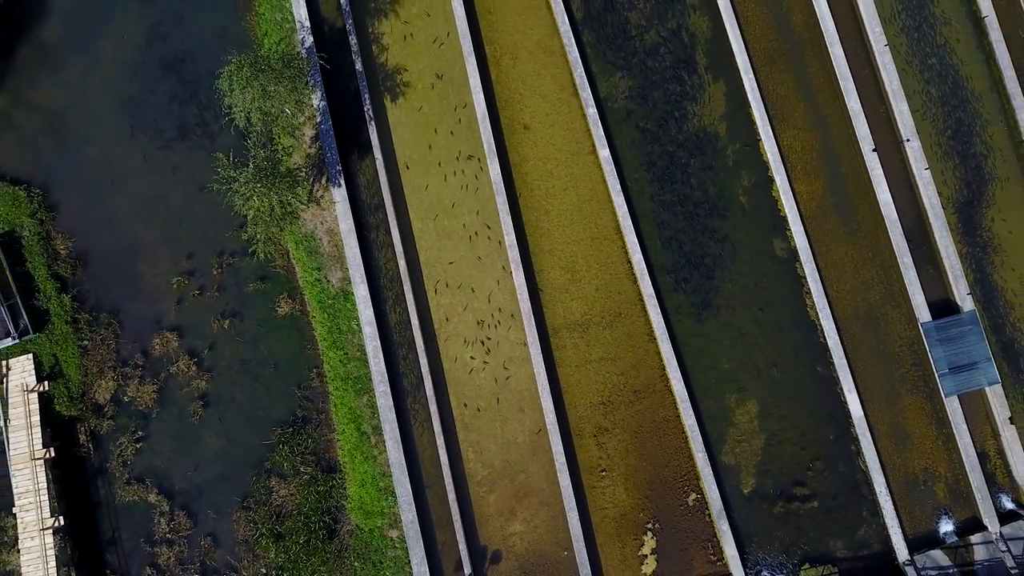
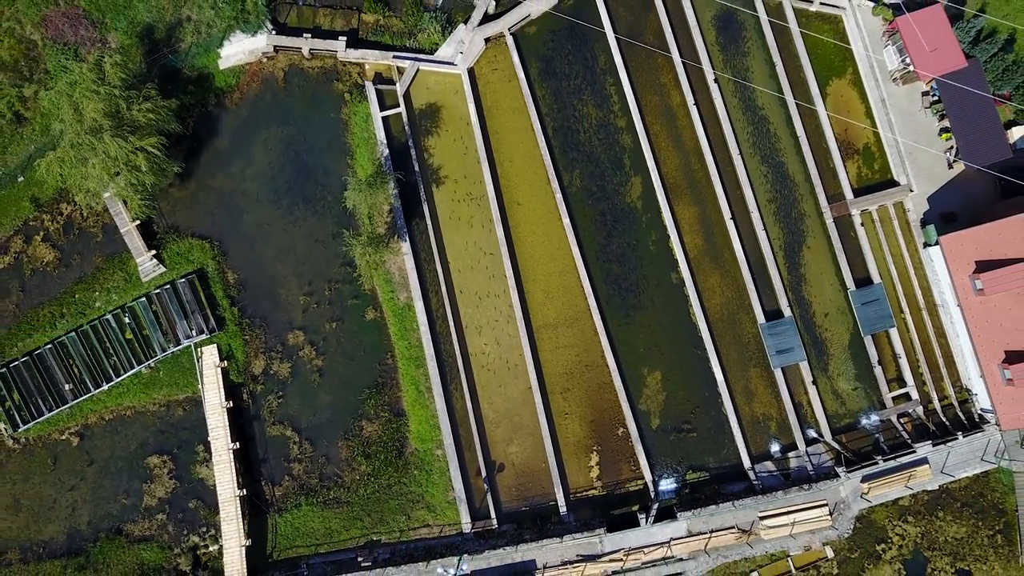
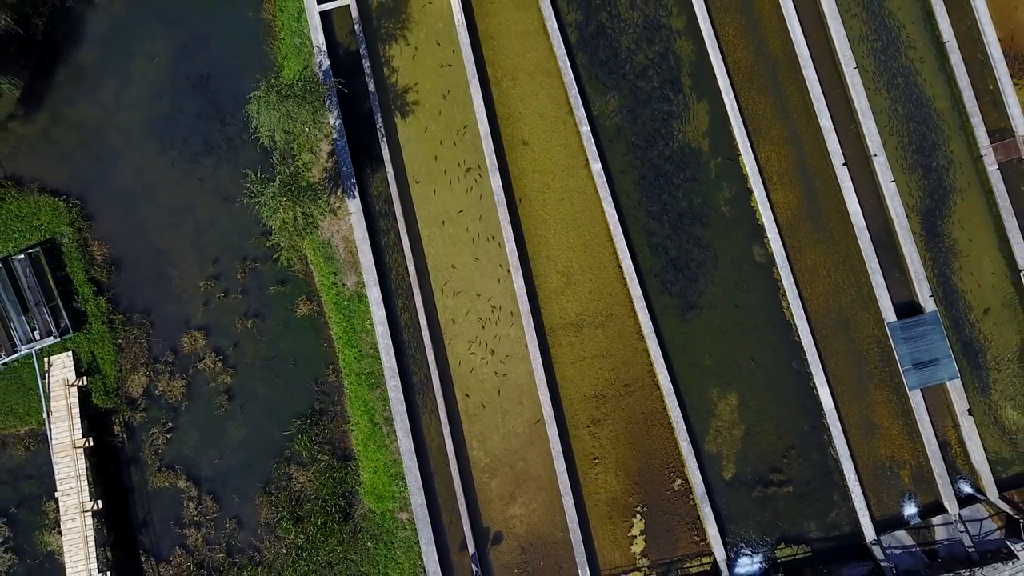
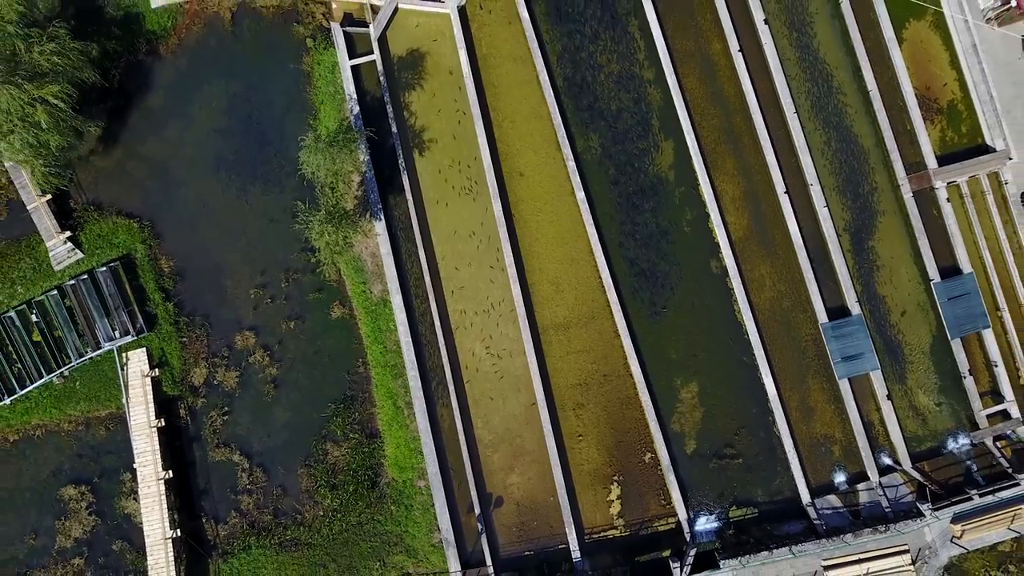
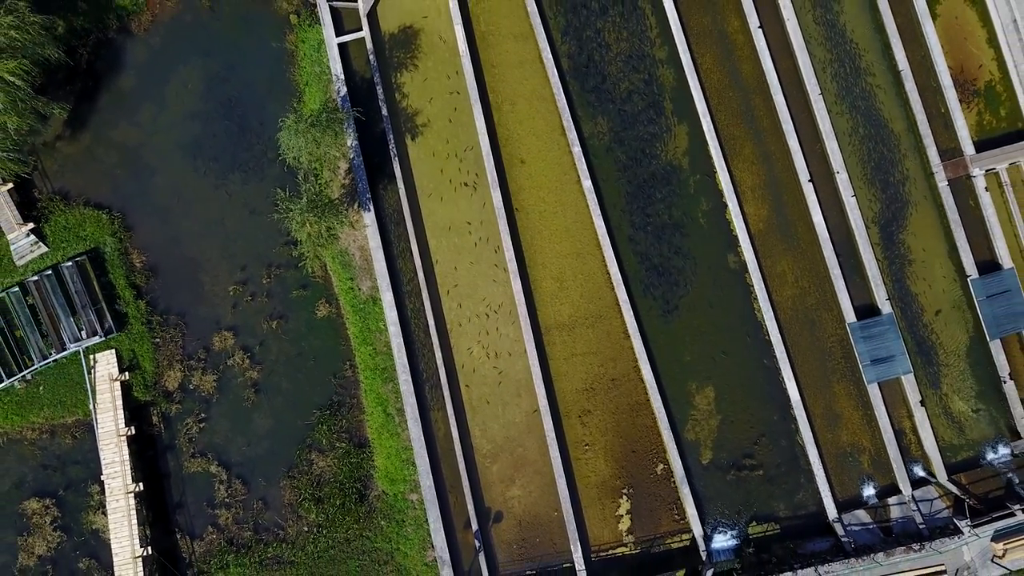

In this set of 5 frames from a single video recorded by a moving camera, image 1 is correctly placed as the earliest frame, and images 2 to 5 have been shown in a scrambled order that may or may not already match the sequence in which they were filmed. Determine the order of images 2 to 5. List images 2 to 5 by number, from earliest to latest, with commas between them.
3, 5, 4, 2
